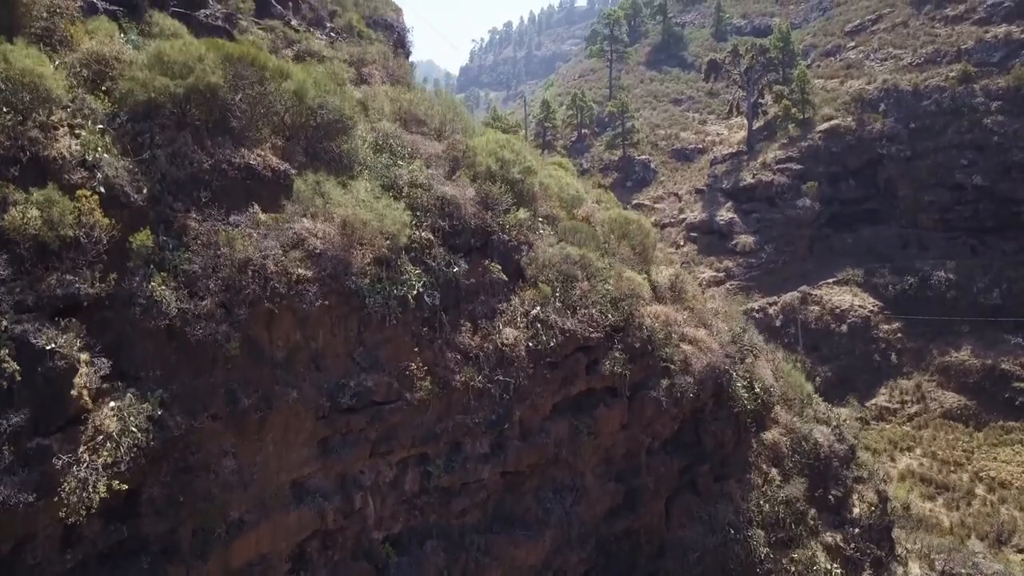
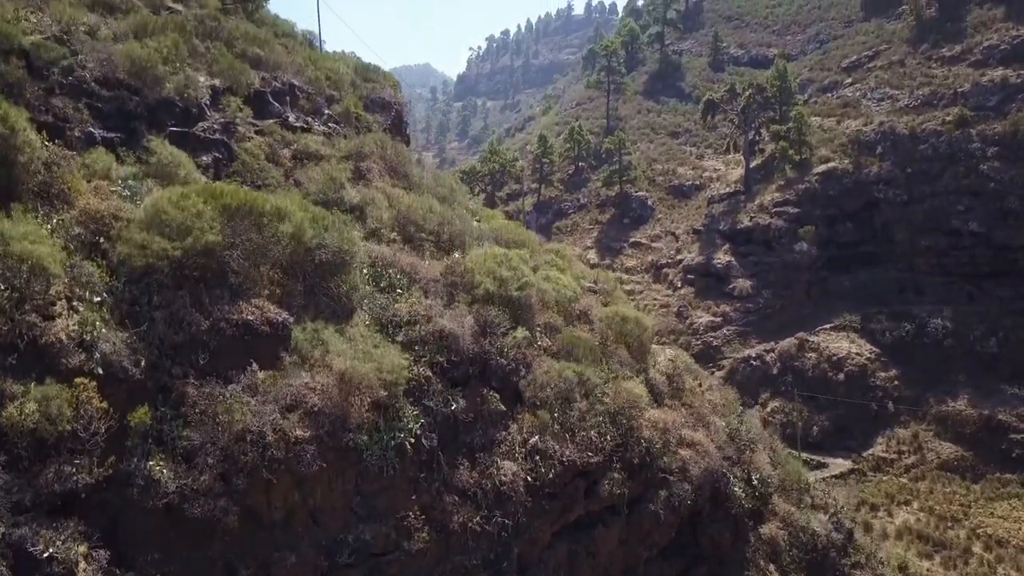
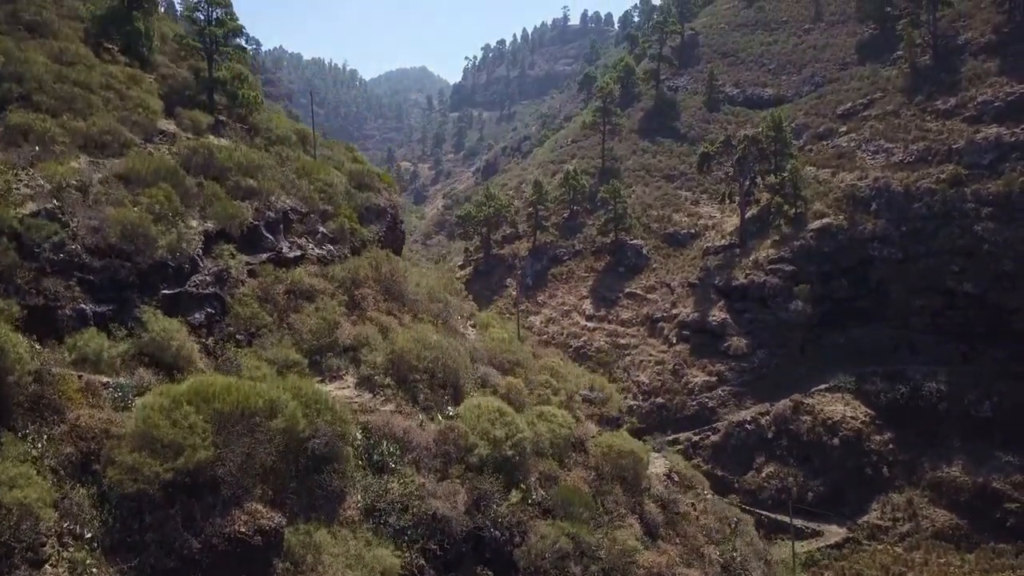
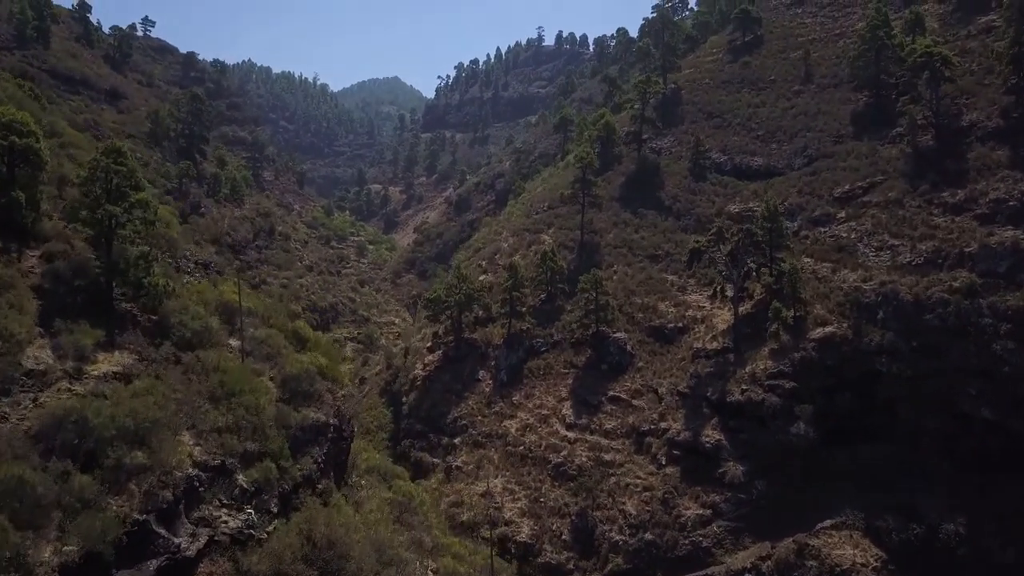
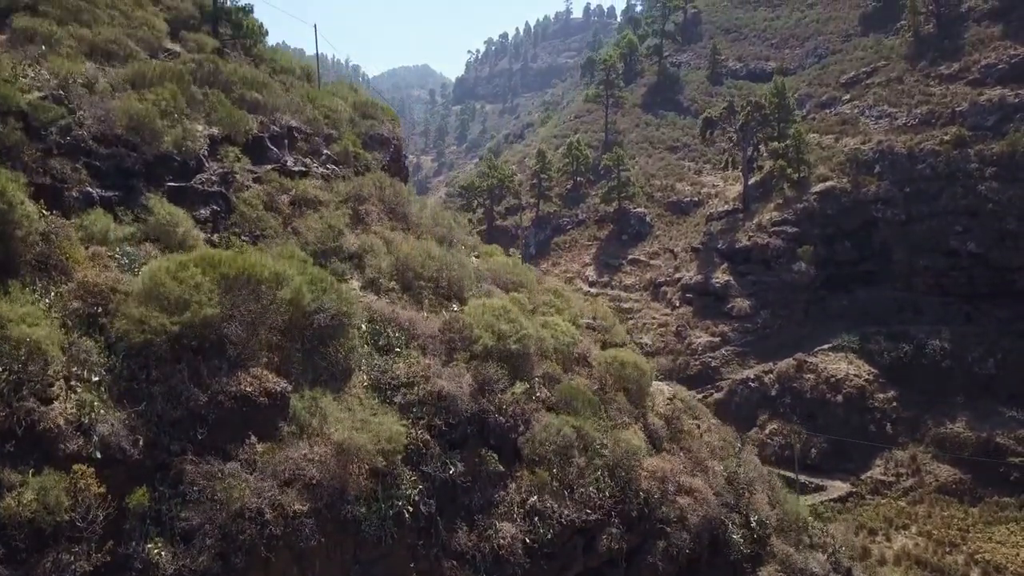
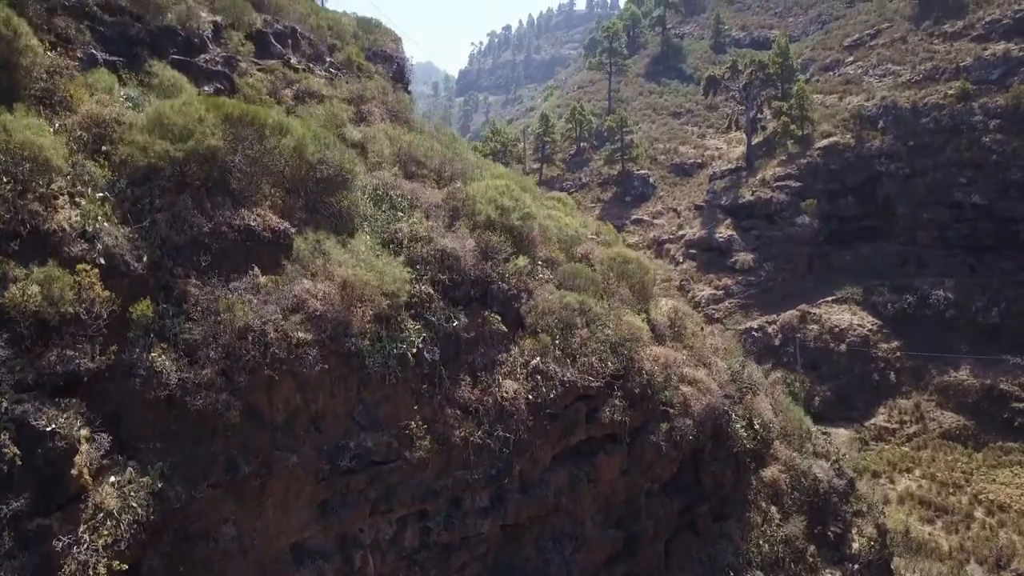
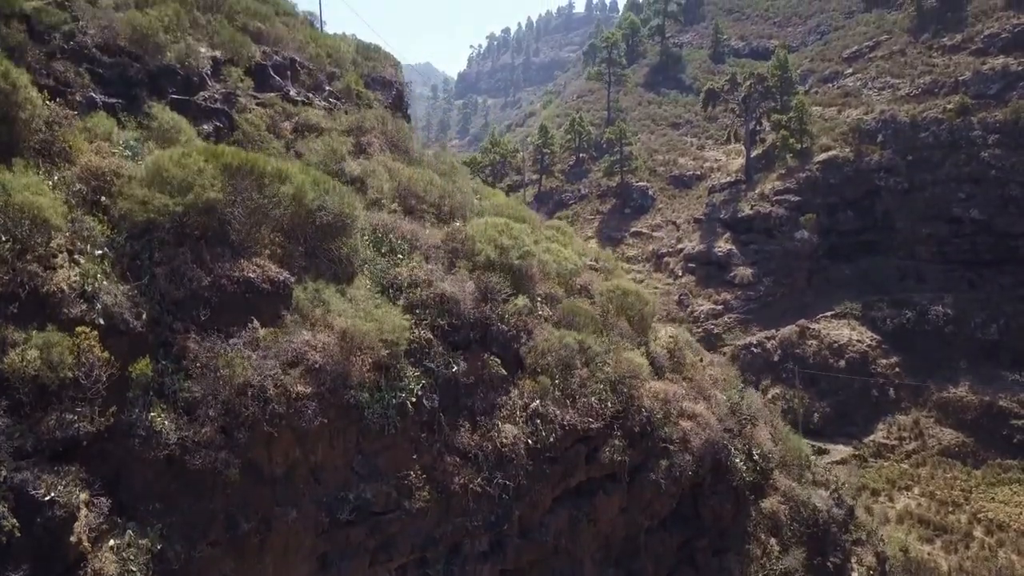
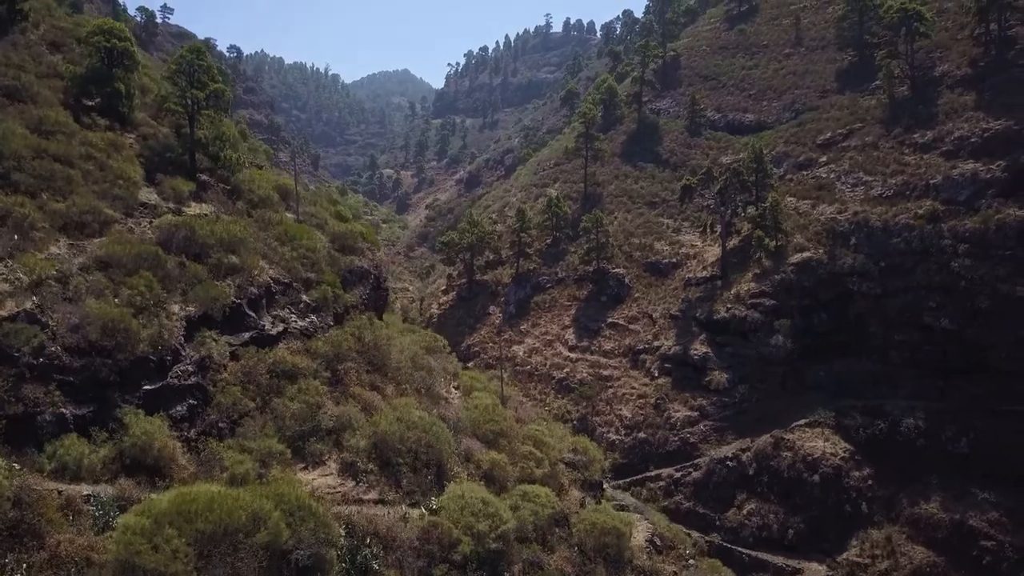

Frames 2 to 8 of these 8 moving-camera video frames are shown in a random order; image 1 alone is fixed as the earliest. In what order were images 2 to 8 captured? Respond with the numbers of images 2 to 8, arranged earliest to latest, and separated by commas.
6, 7, 2, 5, 3, 8, 4
